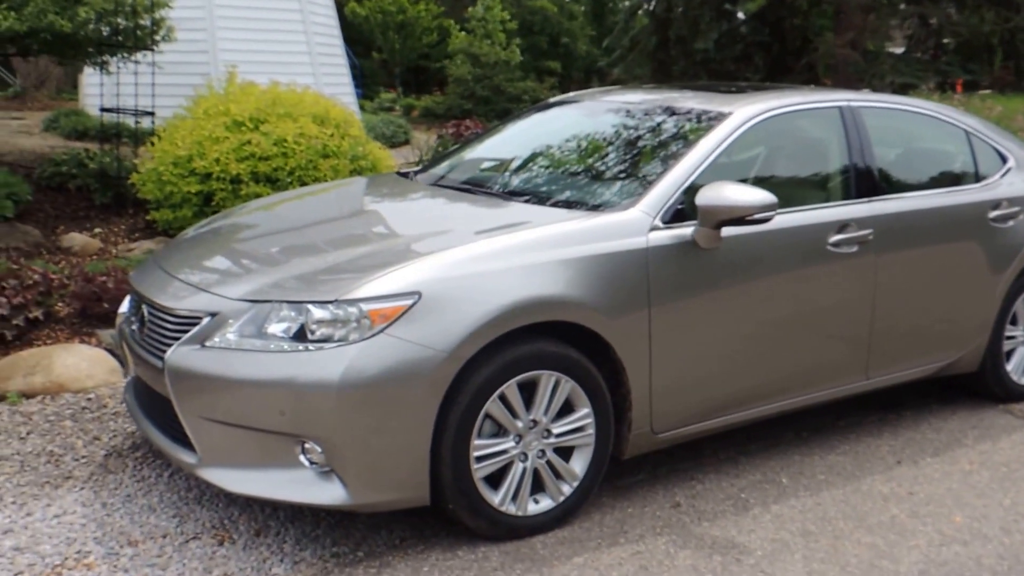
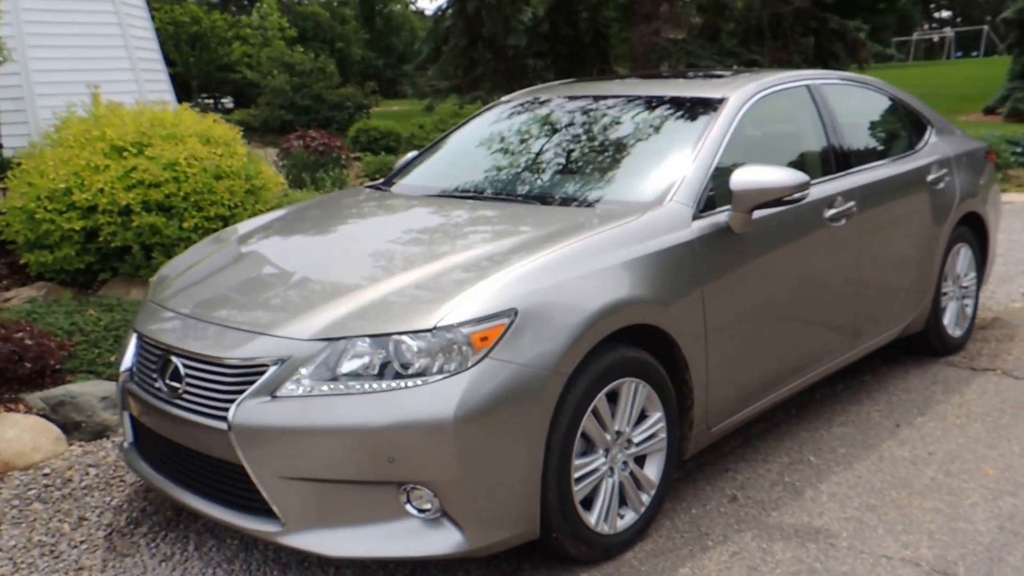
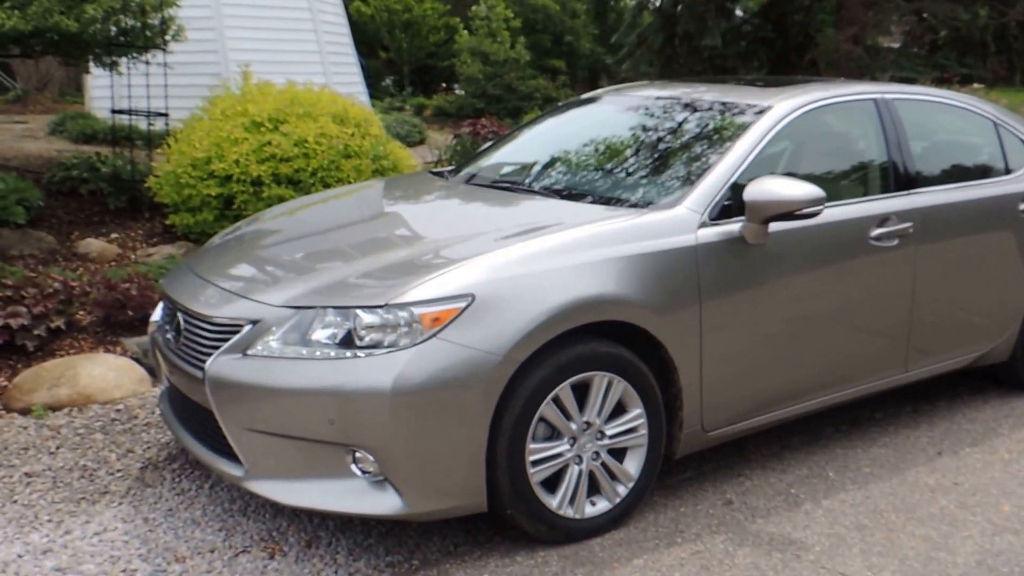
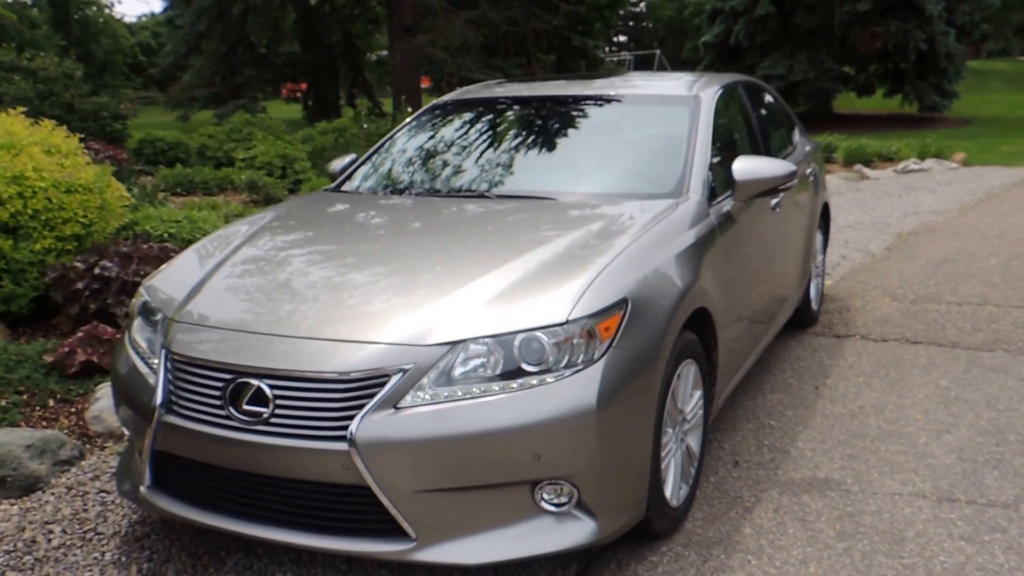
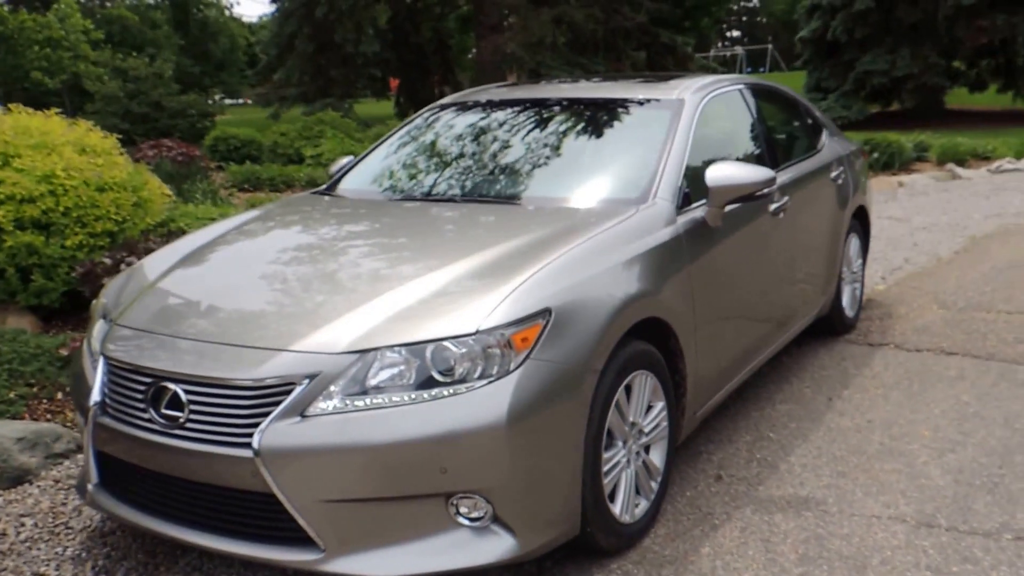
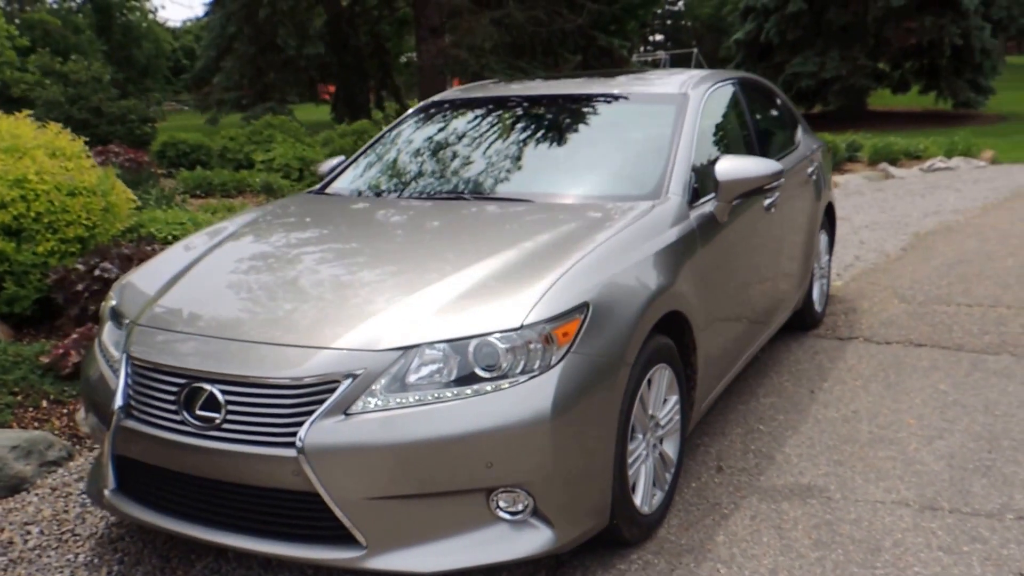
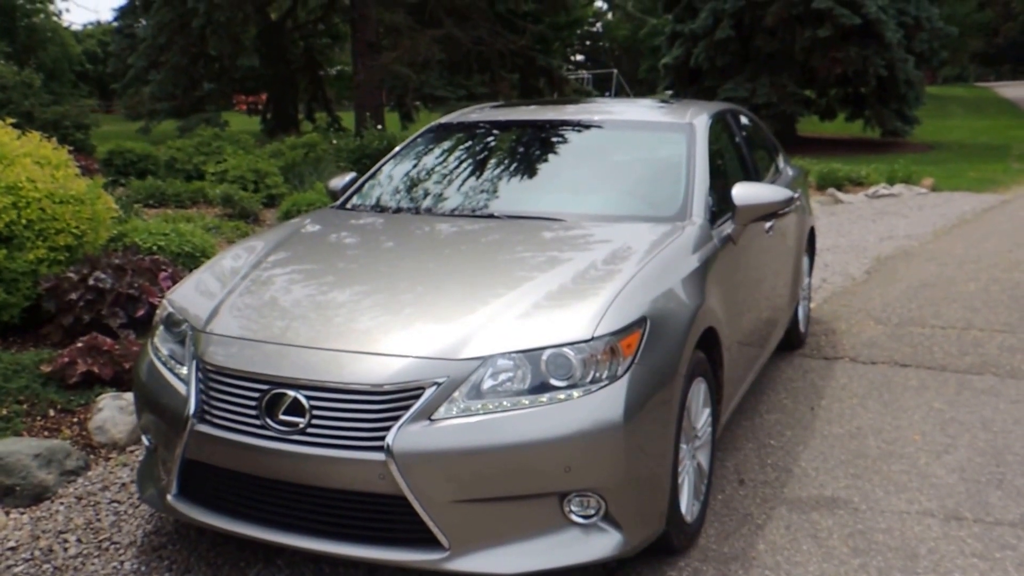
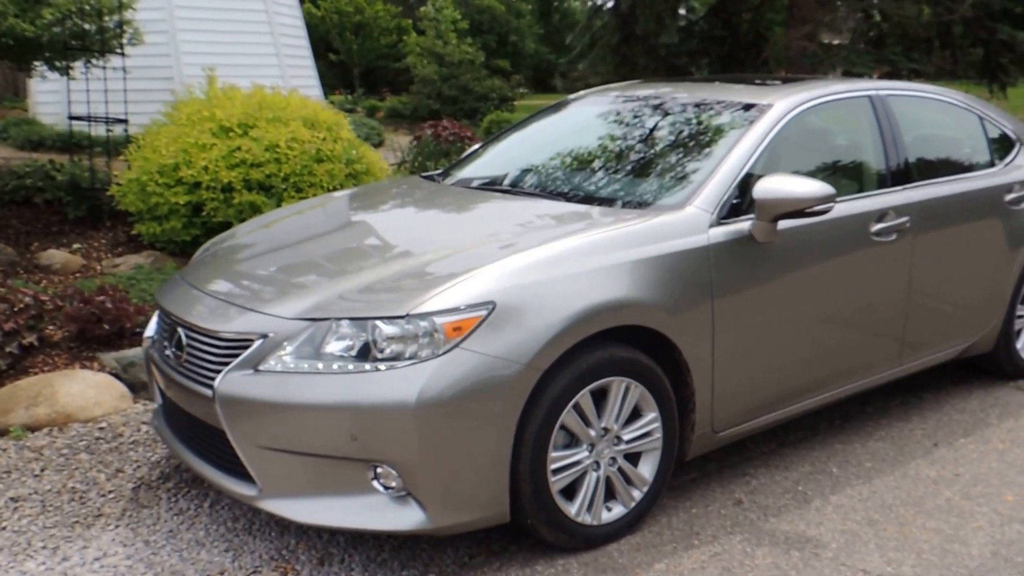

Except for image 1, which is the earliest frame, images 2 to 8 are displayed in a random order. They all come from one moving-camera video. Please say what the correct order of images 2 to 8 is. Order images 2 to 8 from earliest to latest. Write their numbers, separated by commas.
3, 8, 2, 5, 6, 4, 7
